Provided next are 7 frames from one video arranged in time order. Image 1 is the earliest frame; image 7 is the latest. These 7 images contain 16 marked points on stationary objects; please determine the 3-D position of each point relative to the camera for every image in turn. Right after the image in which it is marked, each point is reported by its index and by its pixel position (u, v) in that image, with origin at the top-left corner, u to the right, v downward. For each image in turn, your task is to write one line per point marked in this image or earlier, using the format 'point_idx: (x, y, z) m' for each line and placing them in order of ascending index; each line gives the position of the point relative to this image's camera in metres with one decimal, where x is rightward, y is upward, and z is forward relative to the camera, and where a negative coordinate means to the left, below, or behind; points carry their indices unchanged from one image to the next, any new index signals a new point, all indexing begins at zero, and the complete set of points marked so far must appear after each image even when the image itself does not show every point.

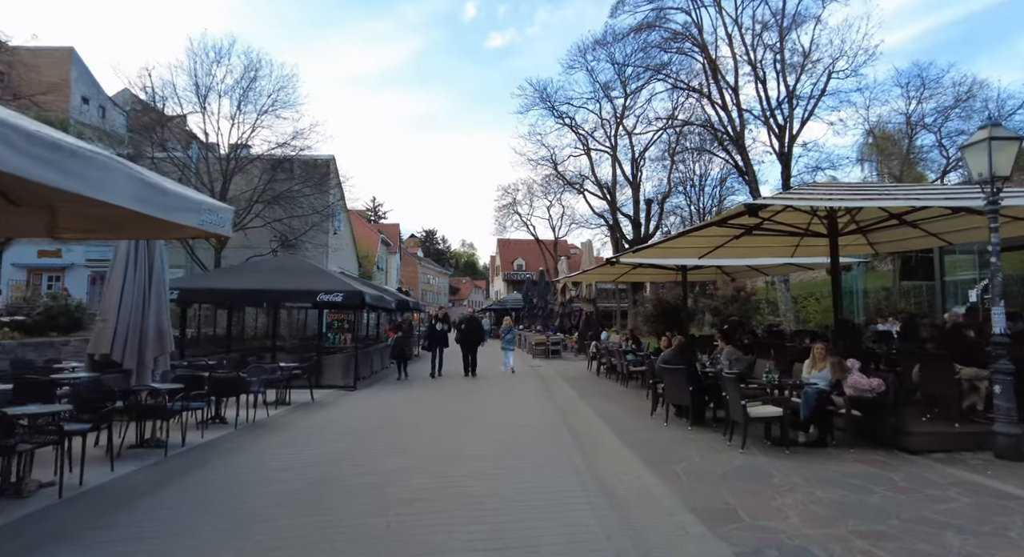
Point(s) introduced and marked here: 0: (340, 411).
0: (-3.3, -2.6, +10.1) m
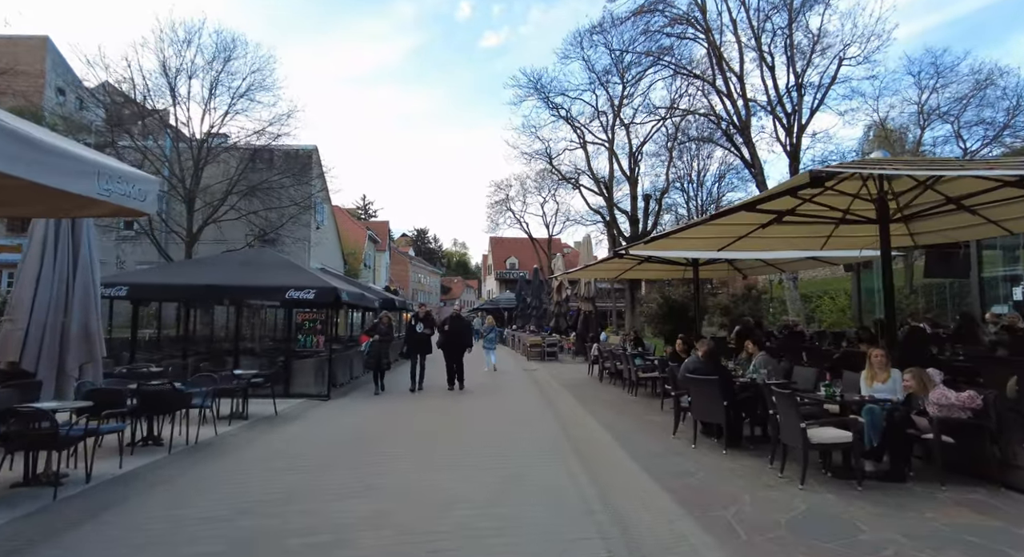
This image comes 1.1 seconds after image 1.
0: (-3.4, -2.4, +8.6) m
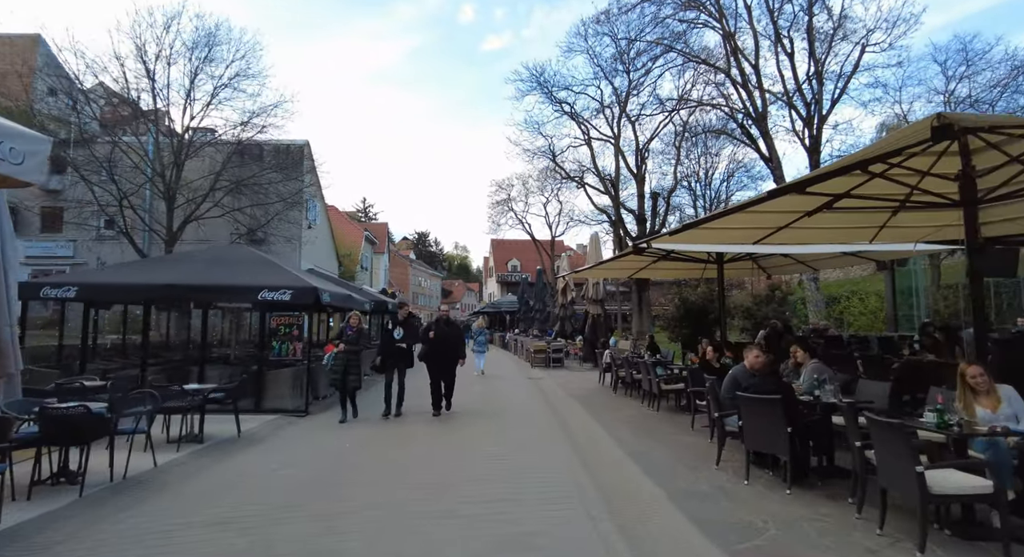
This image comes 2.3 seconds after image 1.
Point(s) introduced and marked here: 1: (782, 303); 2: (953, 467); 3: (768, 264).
0: (-3.4, -2.4, +7.2) m
1: (+8.6, -0.8, +16.6) m
2: (+3.4, -1.4, +4.1) m
3: (+7.3, +0.4, +14.9) m
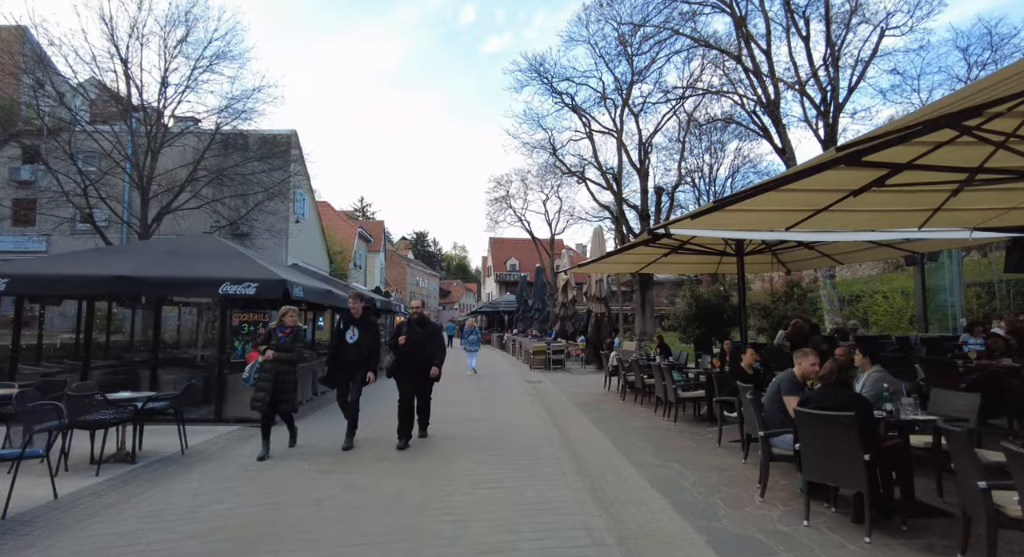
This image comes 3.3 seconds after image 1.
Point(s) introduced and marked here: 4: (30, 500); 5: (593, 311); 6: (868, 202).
0: (-3.4, -2.2, +5.9) m
1: (+8.5, -0.6, +15.3) m
2: (+3.3, -1.3, +2.8) m
3: (+7.2, +0.5, +13.6) m
4: (-4.5, -2.1, +4.9) m
5: (+2.9, -1.2, +18.7) m
6: (+5.1, +1.1, +7.5) m
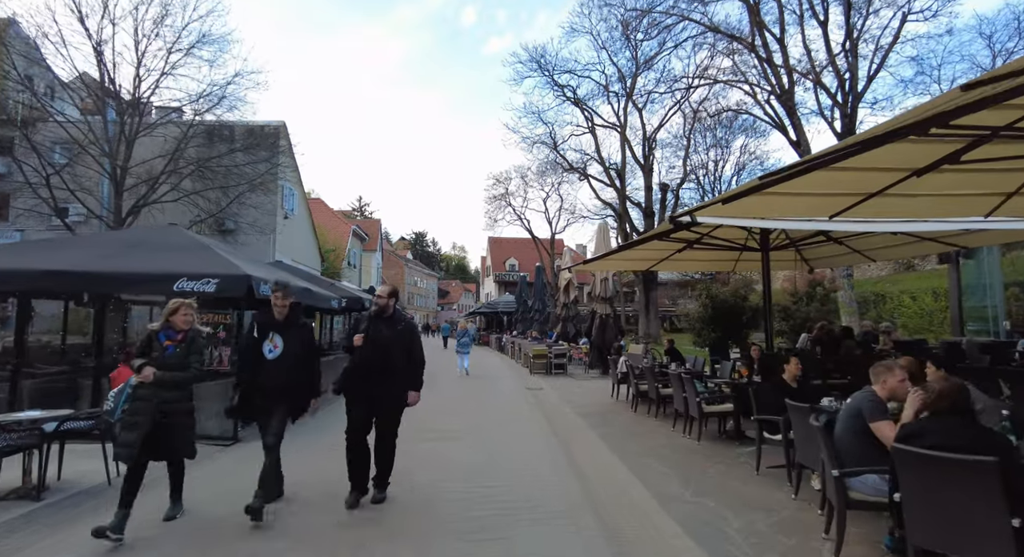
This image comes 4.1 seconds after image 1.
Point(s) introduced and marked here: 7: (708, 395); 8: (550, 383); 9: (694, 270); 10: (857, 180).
0: (-3.4, -2.2, +4.7) m
1: (+8.4, -0.6, +14.2) m
2: (+3.3, -1.2, +1.7) m
3: (+7.2, +0.6, +12.4) m
4: (-4.5, -2.0, +3.7) m
5: (+2.9, -1.1, +17.5) m
6: (+5.1, +1.1, +6.4) m
7: (+3.1, -1.8, +8.2) m
8: (+1.2, -3.3, +16.5) m
9: (+4.9, +0.2, +14.1) m
10: (+4.2, +1.2, +6.3) m
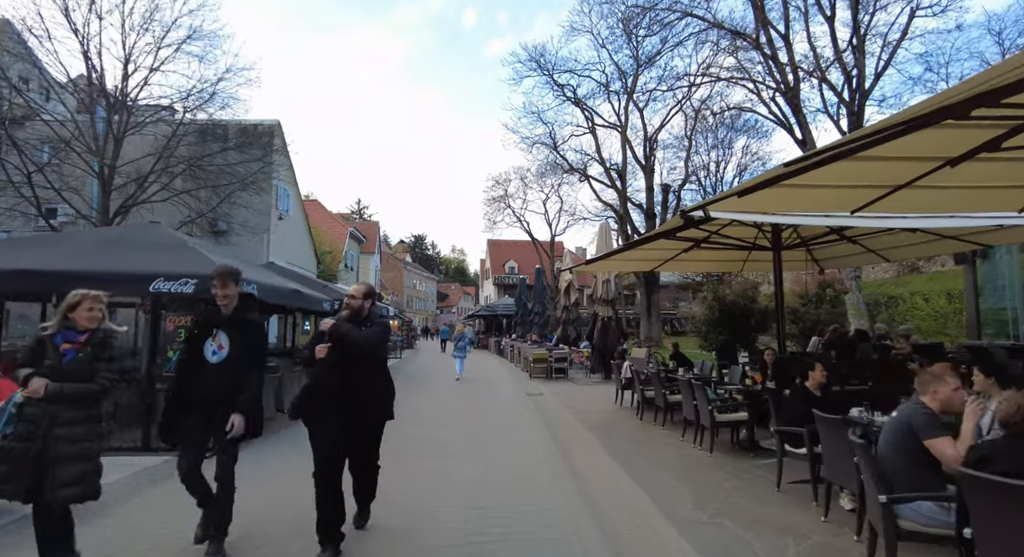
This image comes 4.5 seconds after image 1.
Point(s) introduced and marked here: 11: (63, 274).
0: (-3.5, -2.1, +4.2) m
1: (+8.4, -0.6, +13.7) m
2: (+3.3, -1.2, +1.1) m
3: (+7.2, +0.6, +12.0) m
4: (-4.5, -2.0, +3.2) m
5: (+2.8, -1.2, +17.0) m
6: (+5.1, +1.2, +5.9) m
7: (+3.1, -1.8, +7.7) m
8: (+1.2, -3.3, +16.0) m
9: (+4.9, +0.2, +13.6) m
10: (+4.1, +1.2, +5.8) m
11: (-6.5, +0.1, +7.6) m
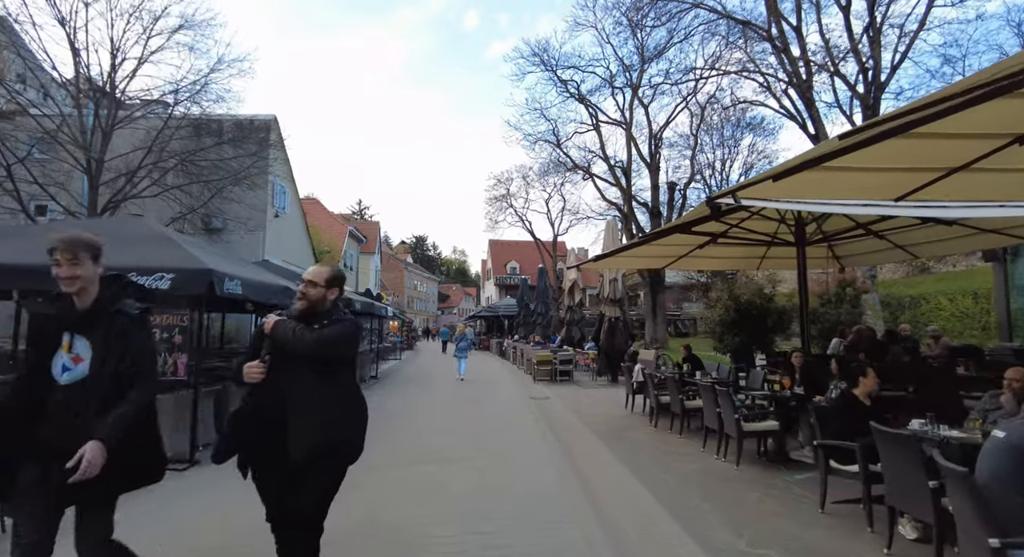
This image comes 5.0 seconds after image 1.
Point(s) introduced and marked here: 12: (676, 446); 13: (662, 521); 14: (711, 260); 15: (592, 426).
0: (-3.4, -2.1, +3.6) m
1: (+8.5, -0.6, +13.0) m
2: (+3.4, -1.1, +0.5) m
3: (+7.3, +0.6, +11.3) m
4: (-4.5, -1.9, +2.6) m
5: (+2.9, -1.1, +16.3) m
6: (+5.2, +1.2, +5.2) m
7: (+3.1, -1.8, +7.1) m
8: (+1.3, -3.3, +15.3) m
9: (+5.0, +0.2, +13.0) m
10: (+4.2, +1.3, +5.1) m
11: (-6.4, +0.1, +6.9) m
12: (+2.5, -2.5, +8.0) m
13: (+1.5, -2.3, +5.1) m
14: (+4.6, +0.4, +12.2) m
15: (+1.6, -3.0, +10.8) m
